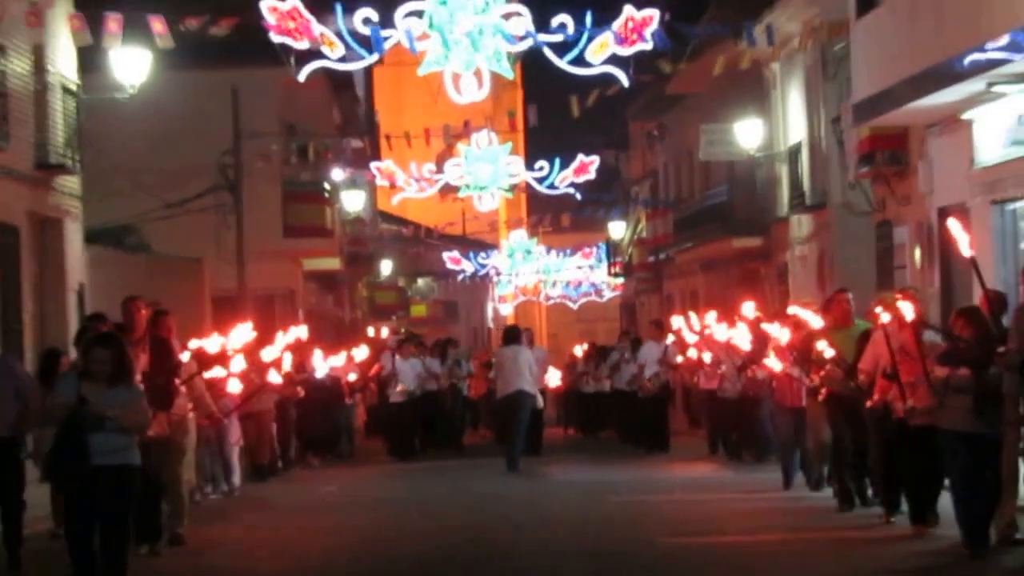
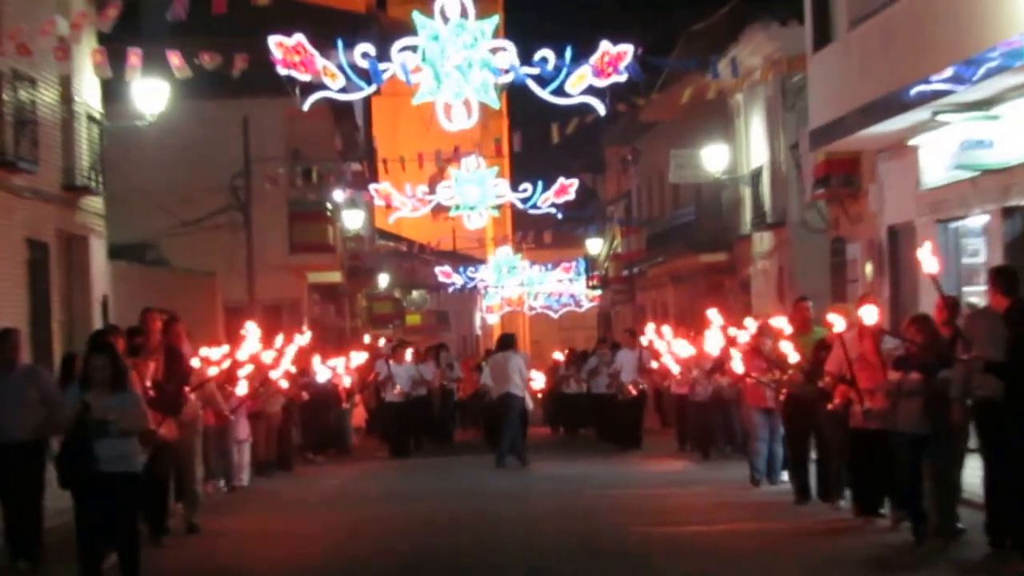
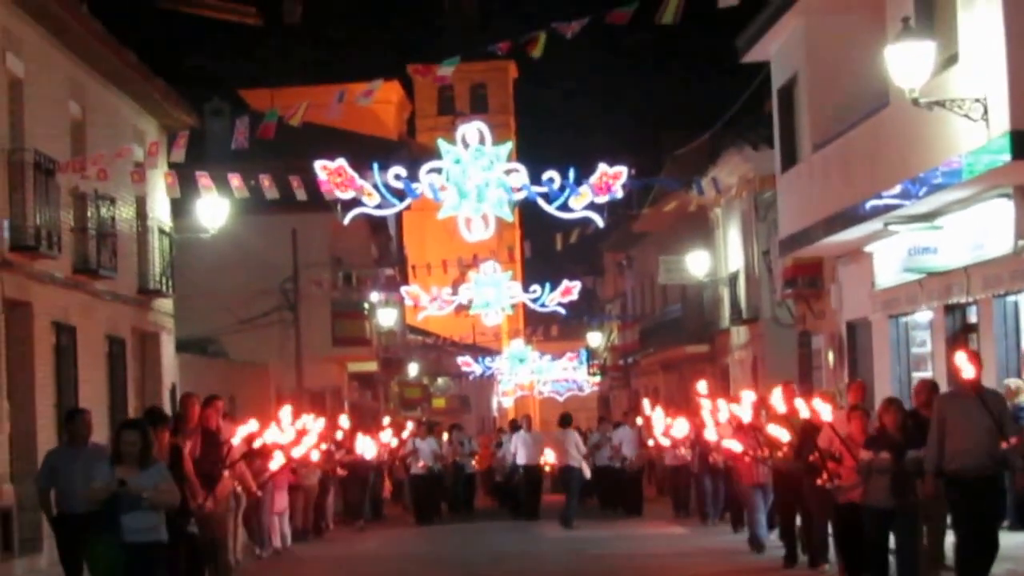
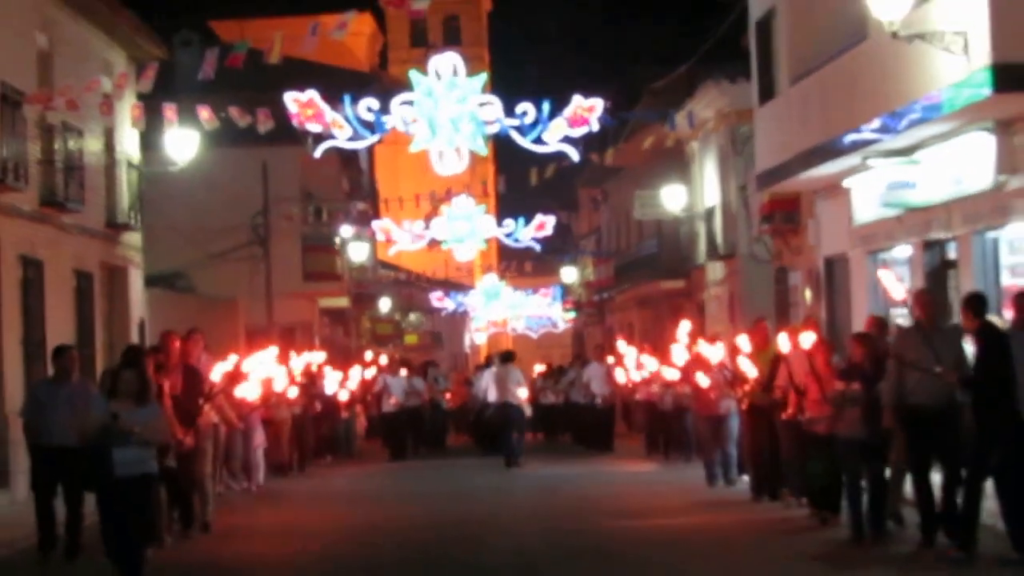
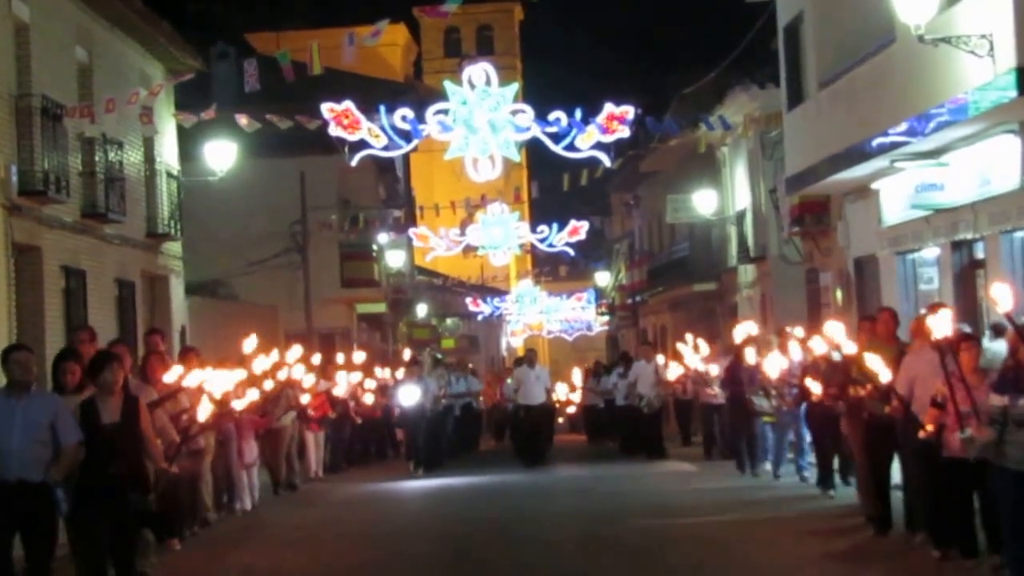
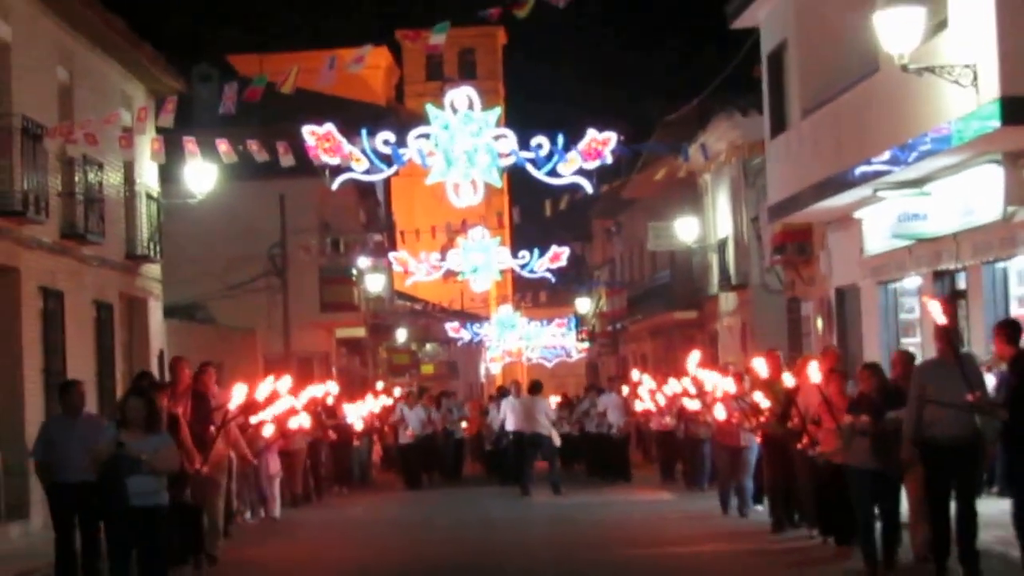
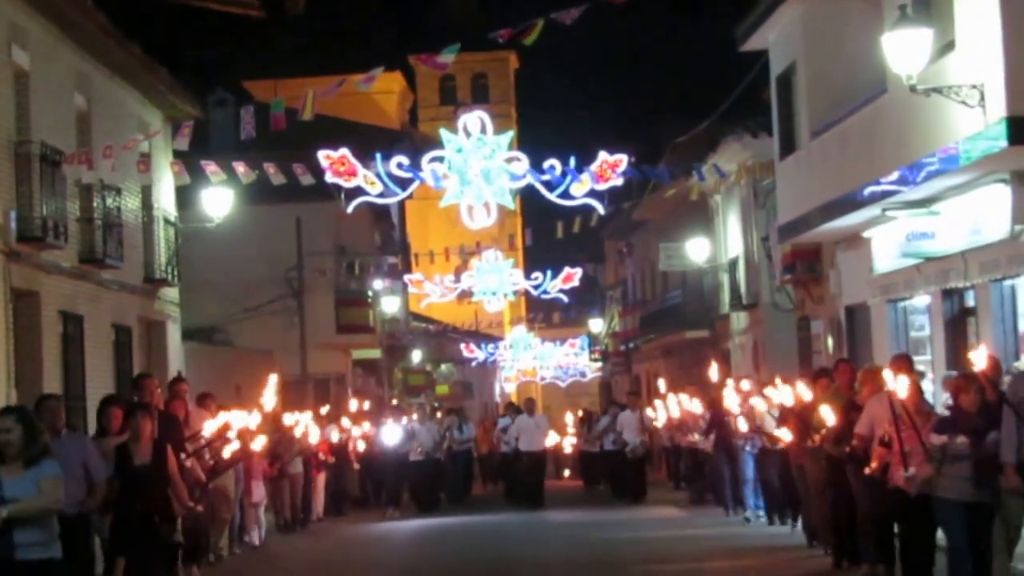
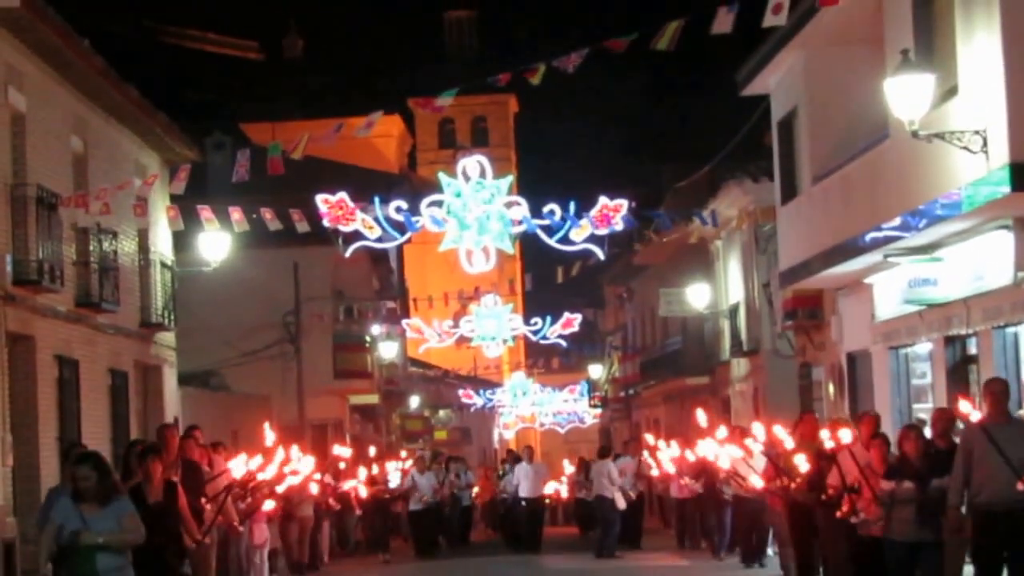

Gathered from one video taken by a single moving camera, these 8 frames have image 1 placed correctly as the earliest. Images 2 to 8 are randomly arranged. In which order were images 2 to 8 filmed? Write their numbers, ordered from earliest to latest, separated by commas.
2, 4, 6, 3, 8, 7, 5
